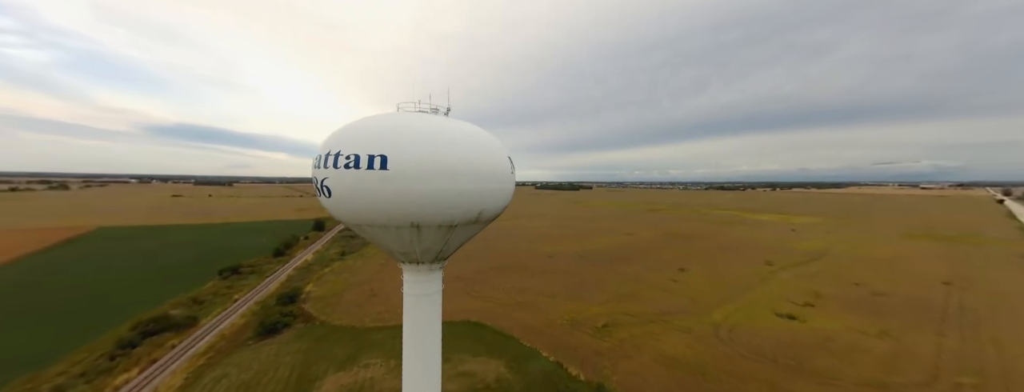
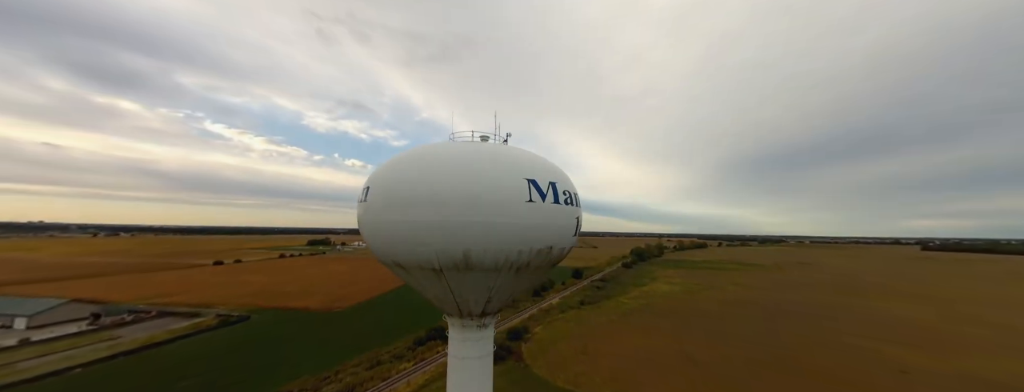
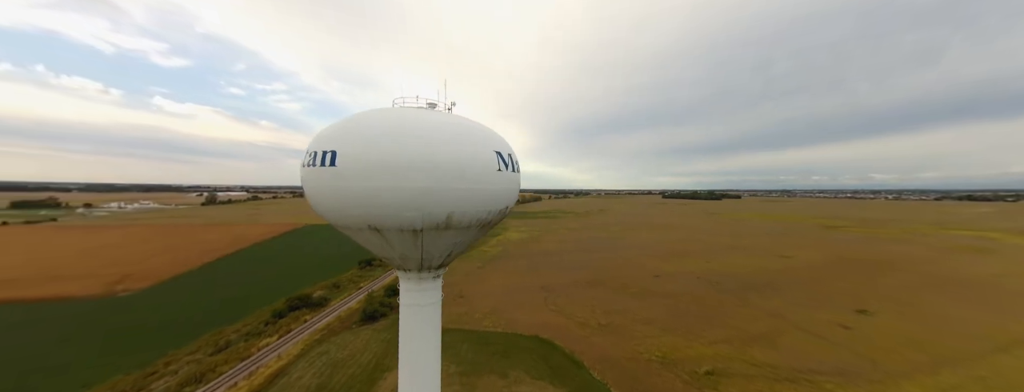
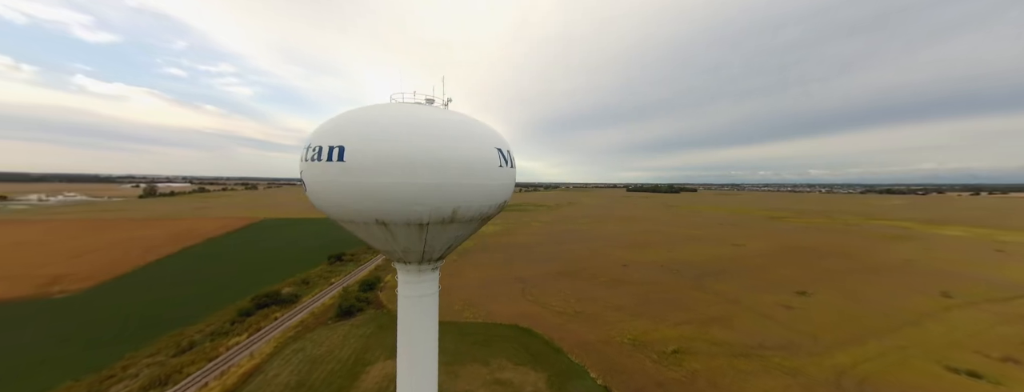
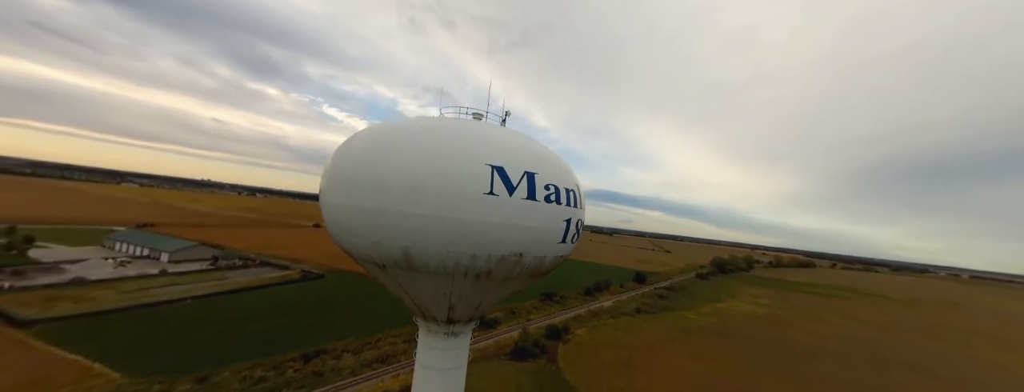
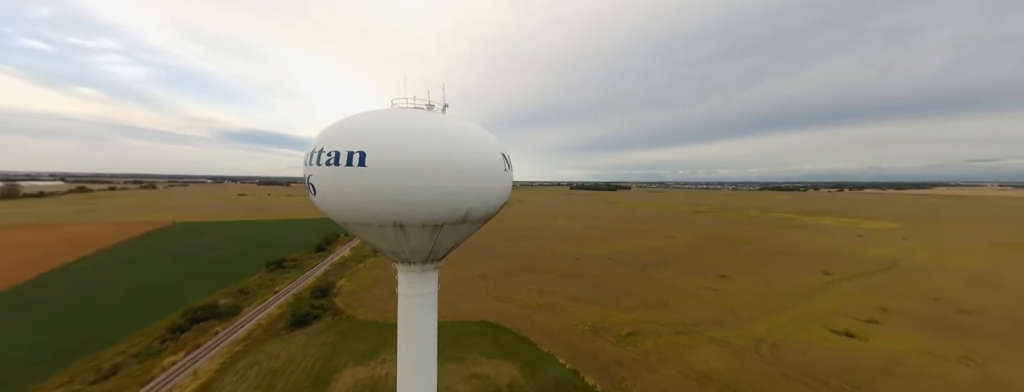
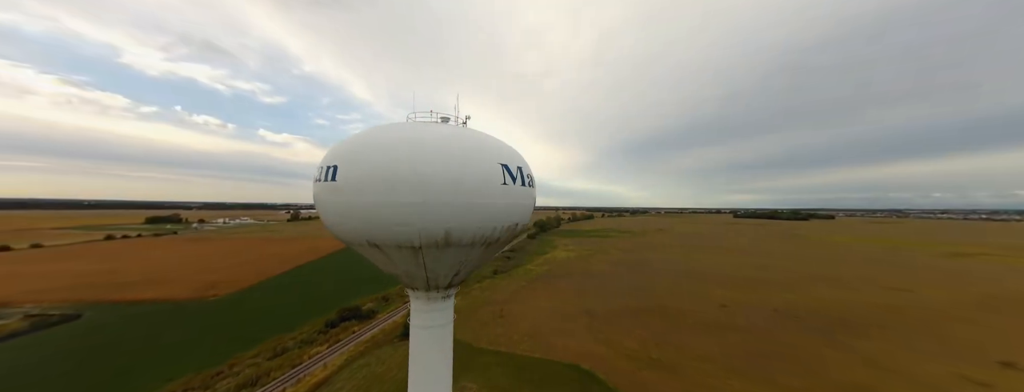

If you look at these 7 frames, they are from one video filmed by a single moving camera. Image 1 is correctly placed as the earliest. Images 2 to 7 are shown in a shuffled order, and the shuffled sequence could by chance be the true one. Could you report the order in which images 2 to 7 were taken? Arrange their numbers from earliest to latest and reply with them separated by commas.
6, 4, 3, 7, 2, 5
